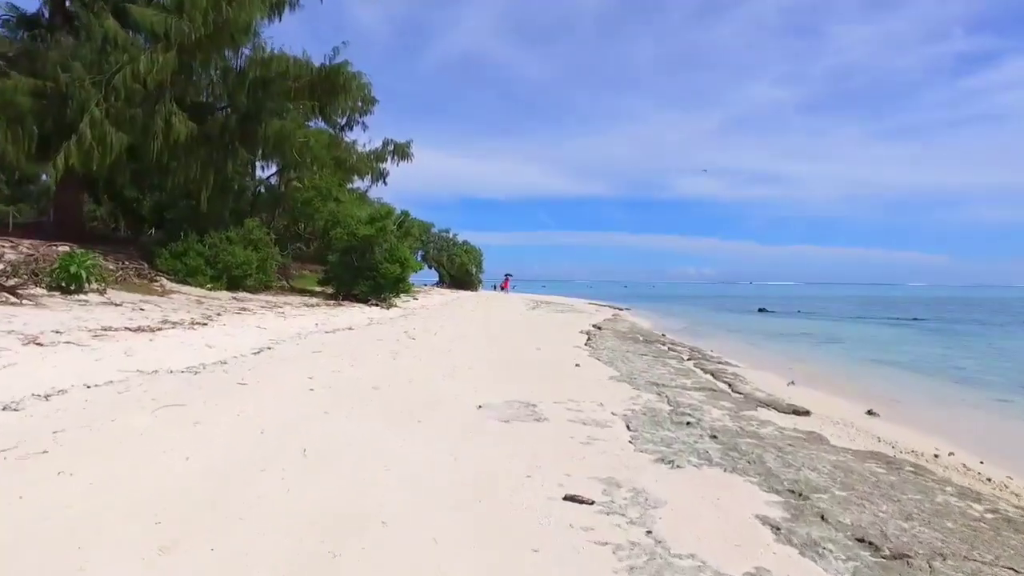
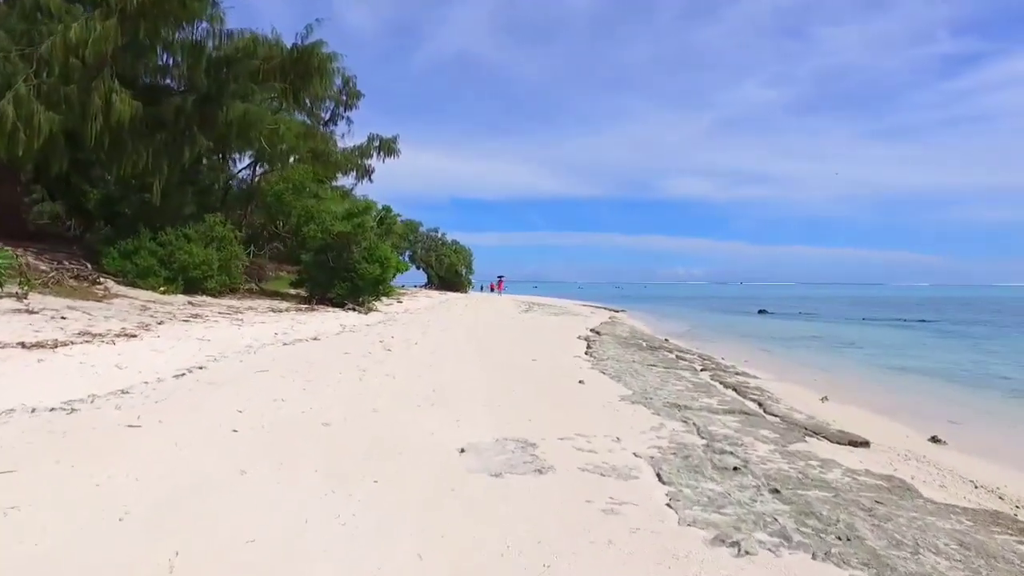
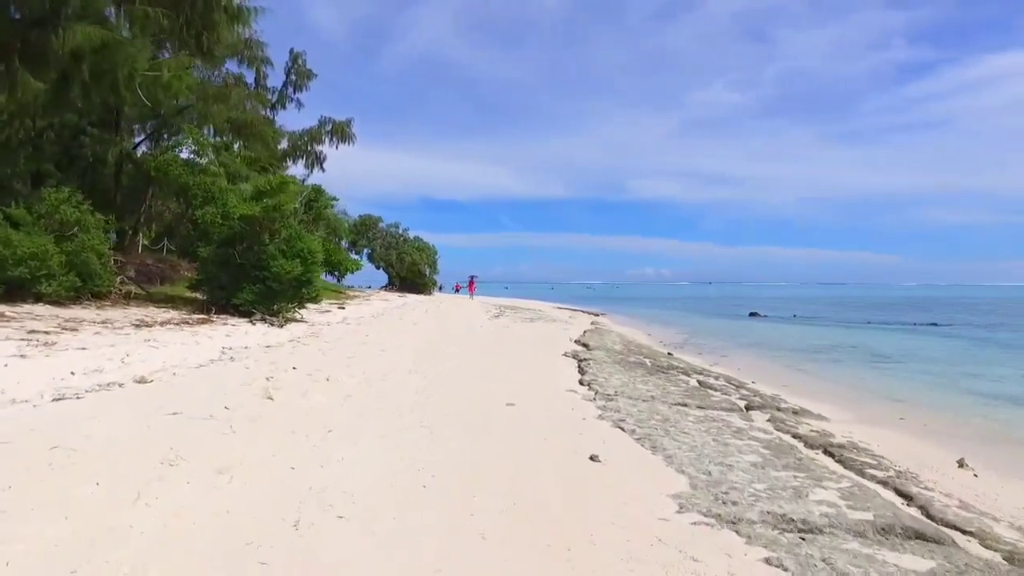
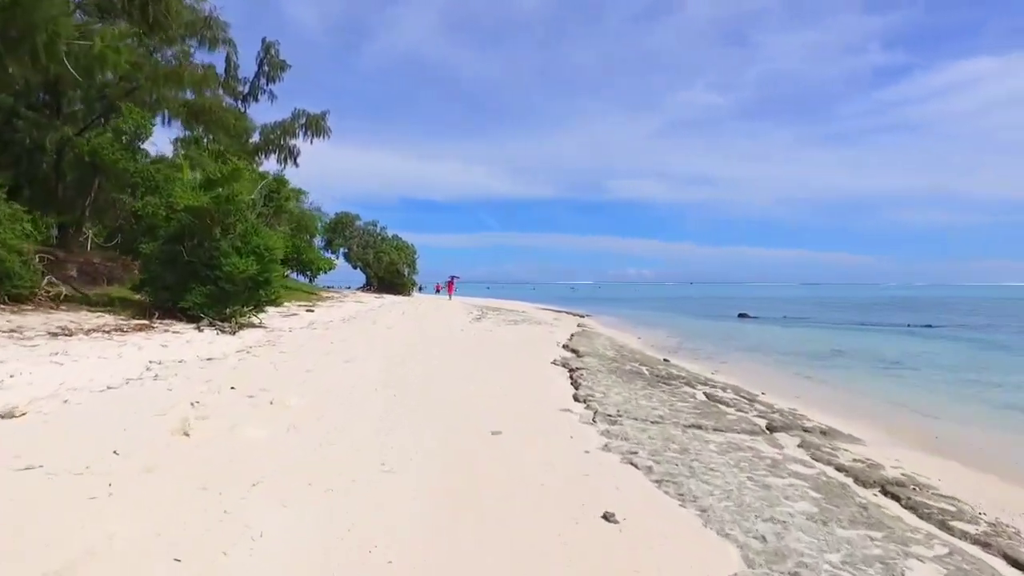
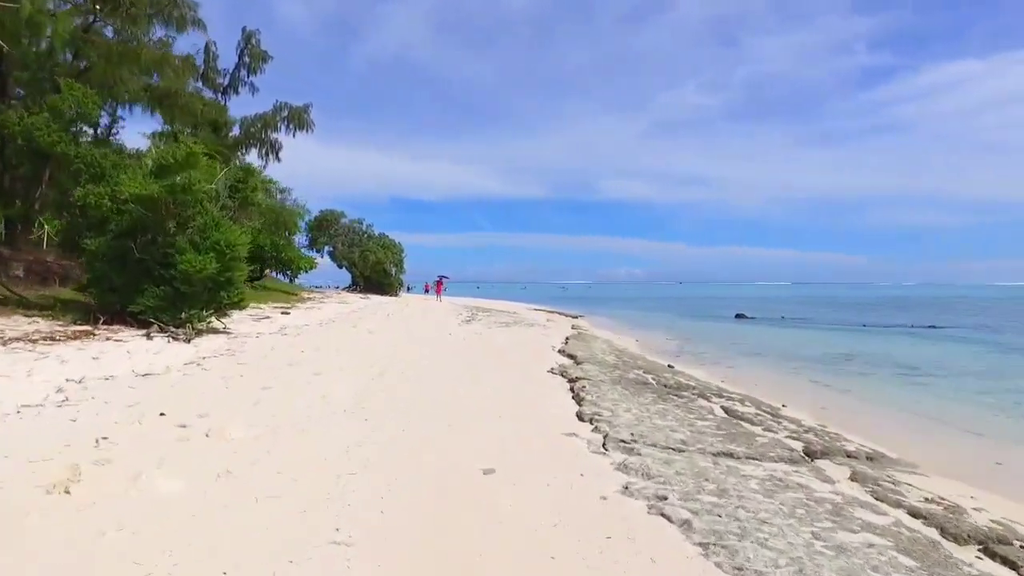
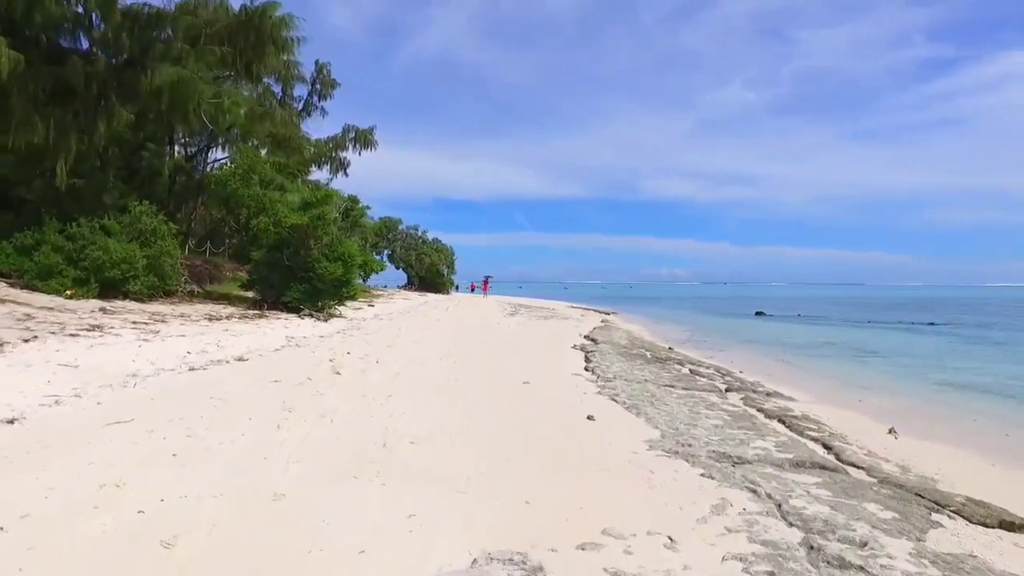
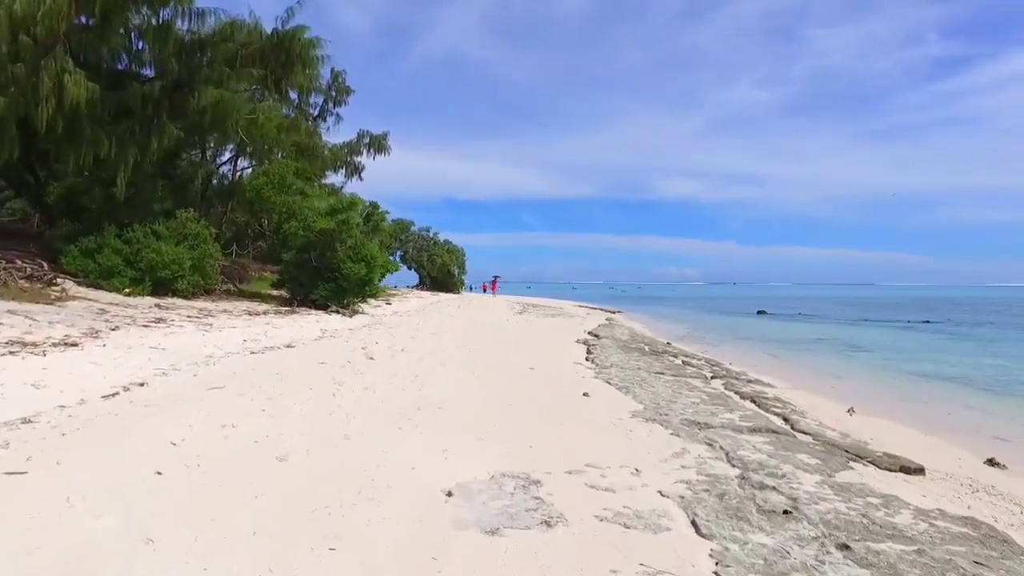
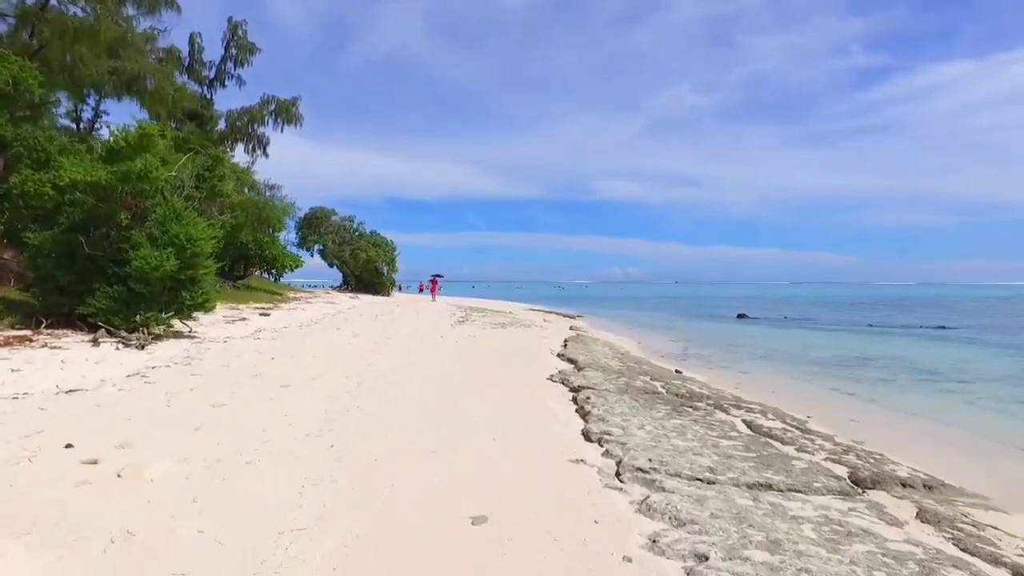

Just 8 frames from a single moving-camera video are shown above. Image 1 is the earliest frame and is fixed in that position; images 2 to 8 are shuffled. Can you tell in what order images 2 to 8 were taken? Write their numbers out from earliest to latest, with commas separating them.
2, 7, 6, 3, 4, 5, 8
